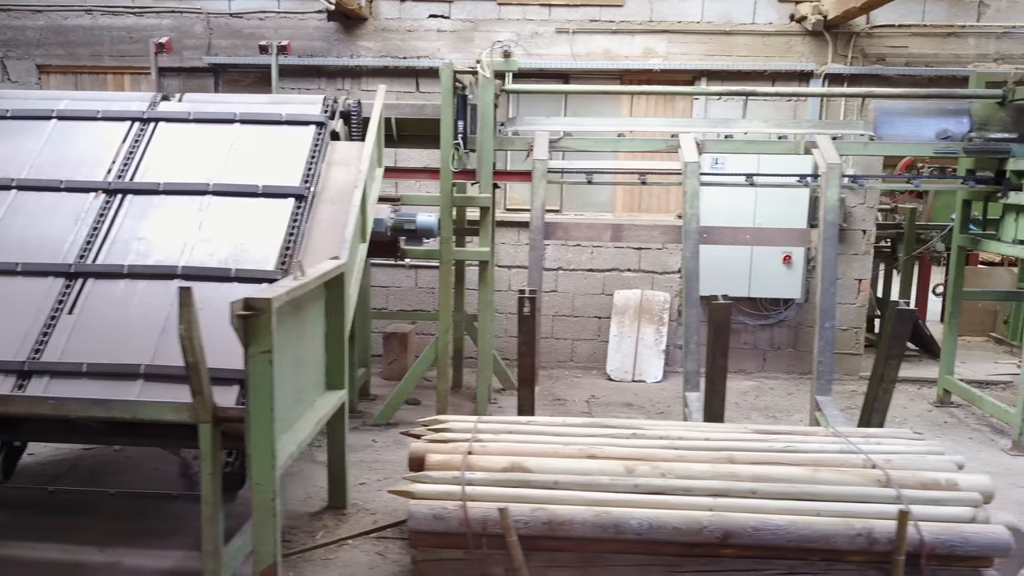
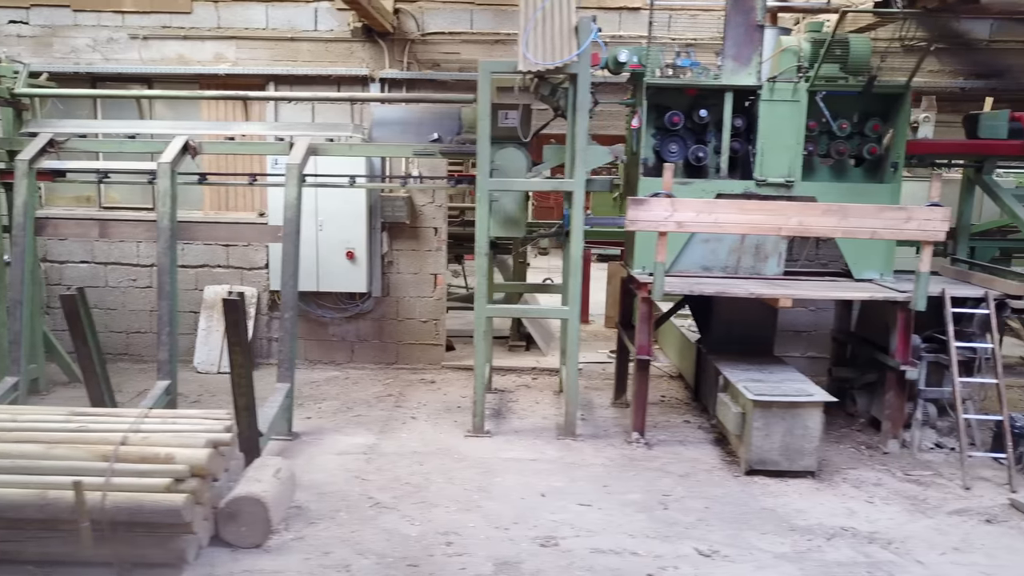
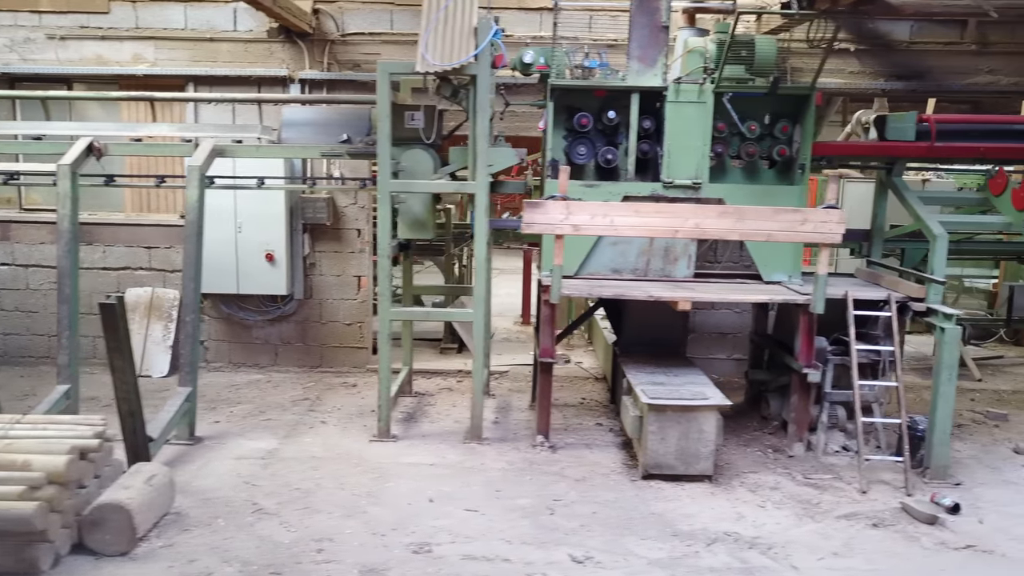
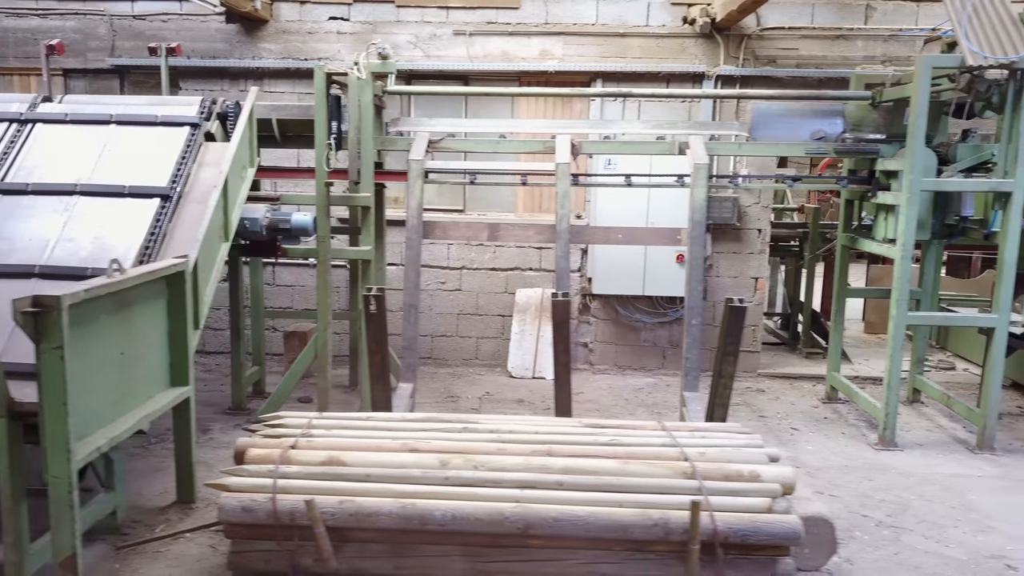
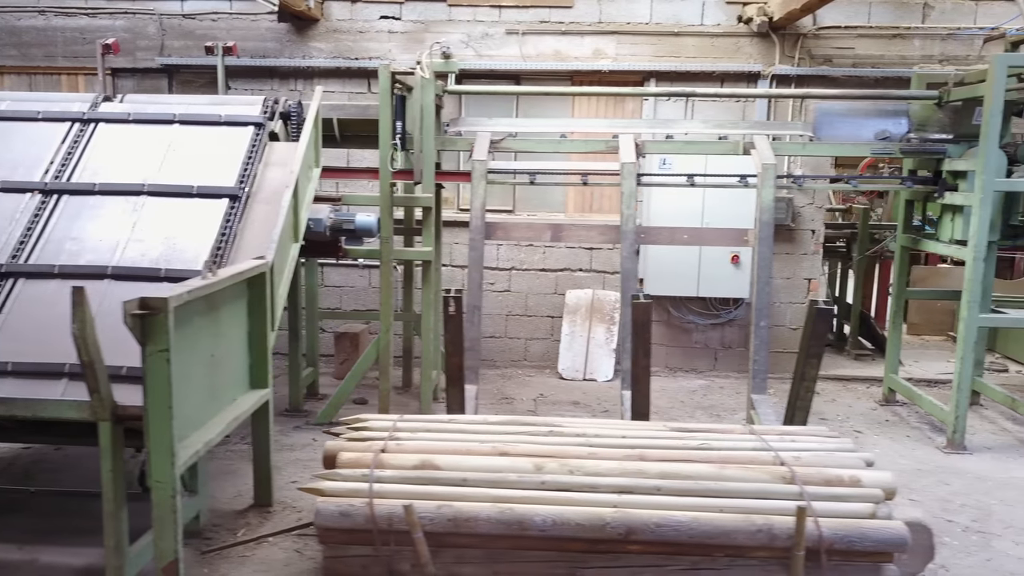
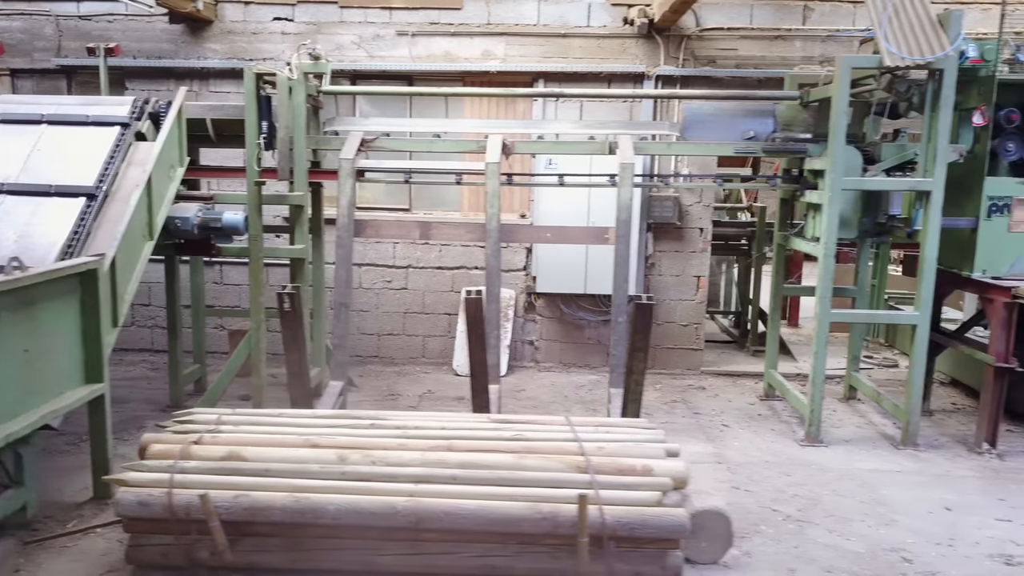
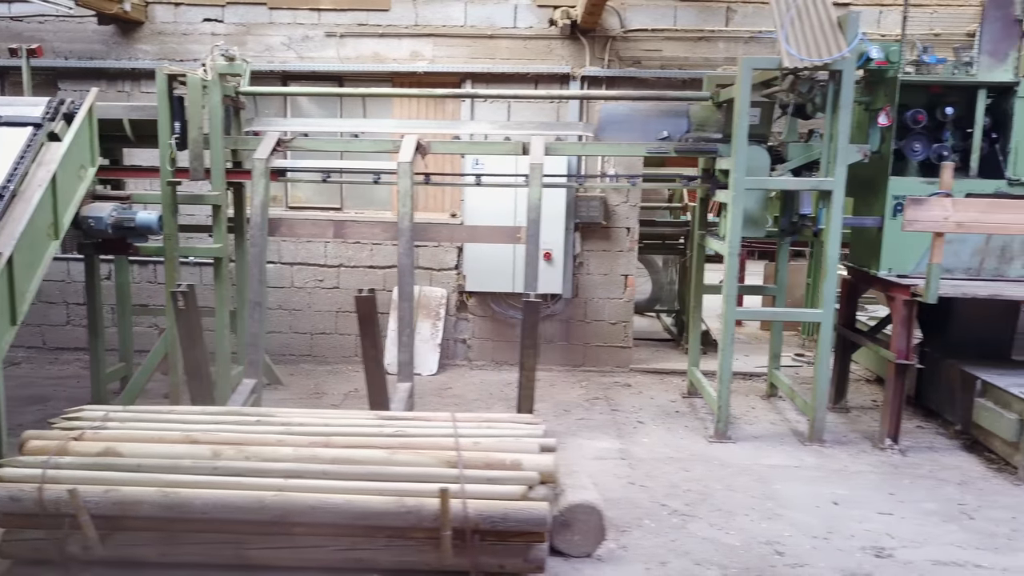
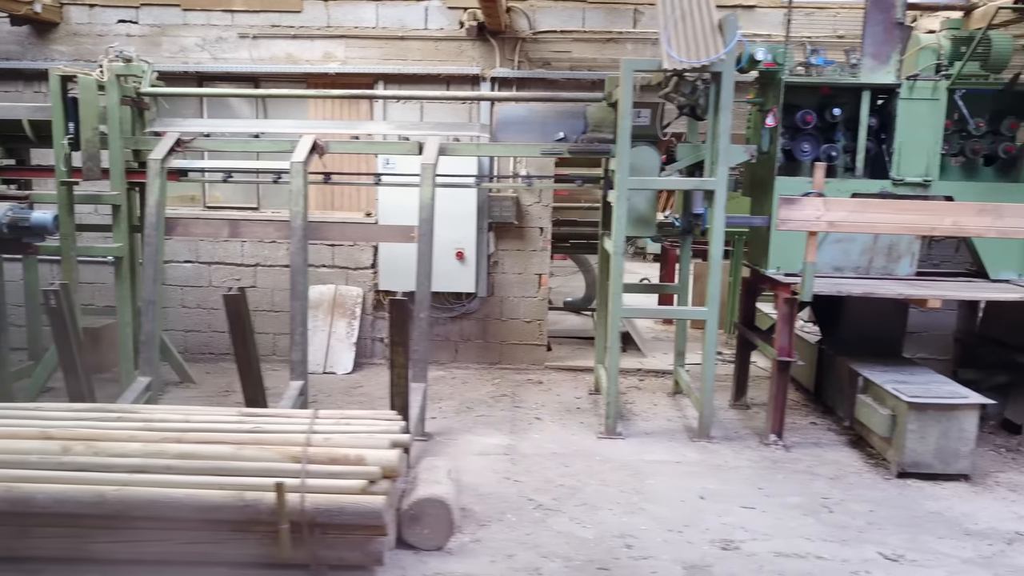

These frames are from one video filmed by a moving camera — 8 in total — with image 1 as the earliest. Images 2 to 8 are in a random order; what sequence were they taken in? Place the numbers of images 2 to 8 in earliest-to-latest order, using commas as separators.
5, 4, 6, 7, 8, 2, 3
